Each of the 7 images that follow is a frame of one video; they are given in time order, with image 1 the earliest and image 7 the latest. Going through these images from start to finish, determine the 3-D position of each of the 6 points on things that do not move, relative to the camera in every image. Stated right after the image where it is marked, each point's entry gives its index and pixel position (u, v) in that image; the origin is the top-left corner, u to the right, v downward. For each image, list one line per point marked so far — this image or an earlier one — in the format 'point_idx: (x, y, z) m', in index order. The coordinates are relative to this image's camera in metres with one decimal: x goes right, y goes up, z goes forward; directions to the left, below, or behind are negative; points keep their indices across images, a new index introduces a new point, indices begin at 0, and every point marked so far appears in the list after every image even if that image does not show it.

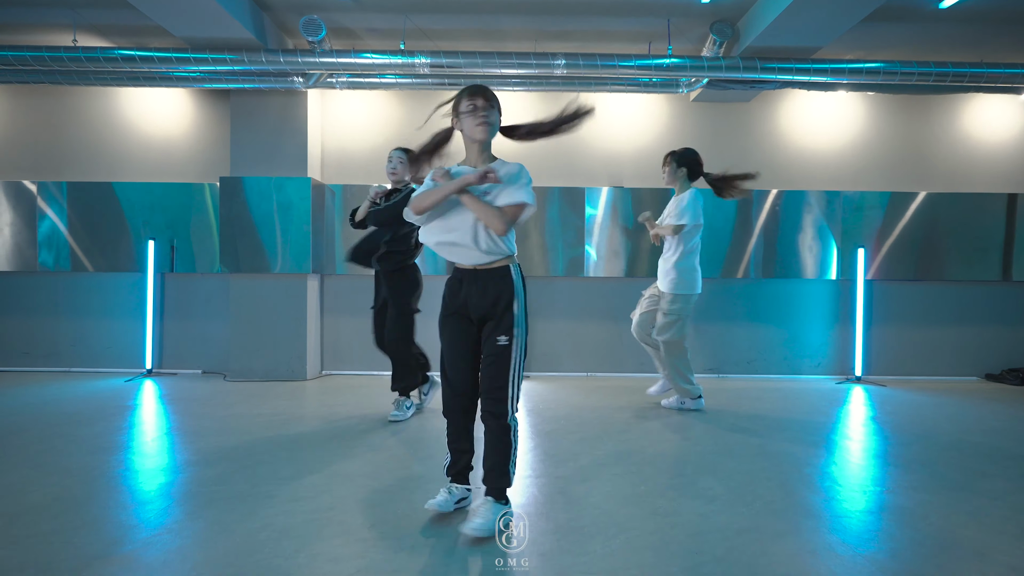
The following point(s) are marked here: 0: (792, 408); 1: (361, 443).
0: (+2.6, -1.1, +4.7) m
1: (-1.1, -1.1, +3.7) m
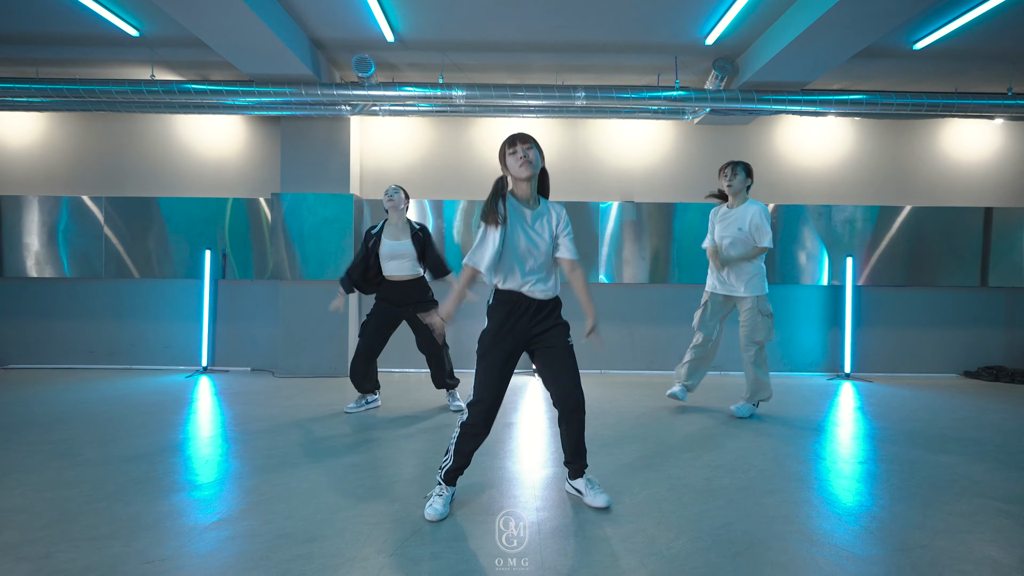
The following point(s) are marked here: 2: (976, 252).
0: (+2.9, -1.2, +5.2) m
1: (-0.9, -1.2, +4.3) m
2: (+5.7, +0.4, +6.1) m
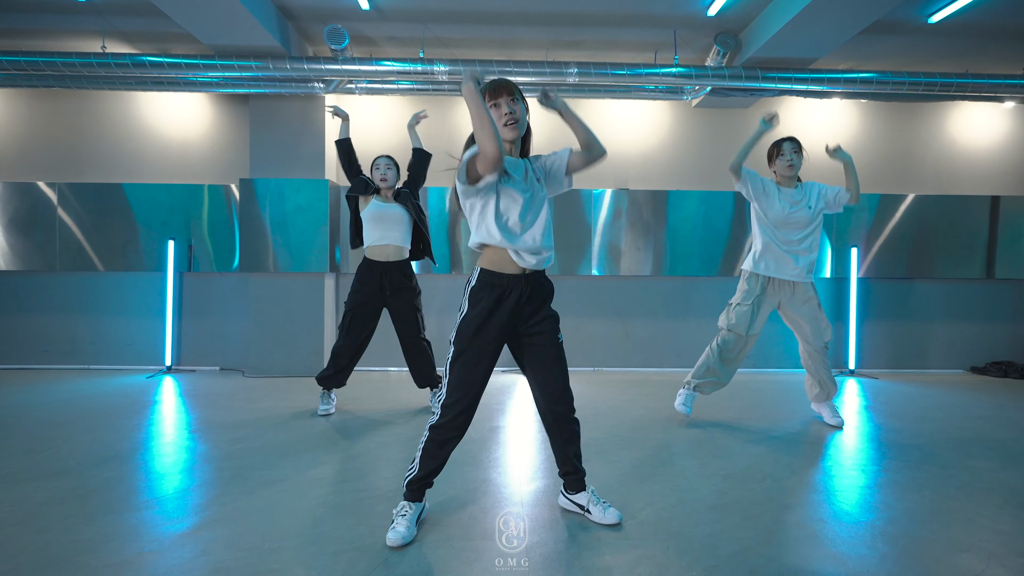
0: (+2.7, -1.1, +4.9) m
1: (-1.0, -1.1, +3.9) m
2: (+5.5, +0.5, +5.9) m
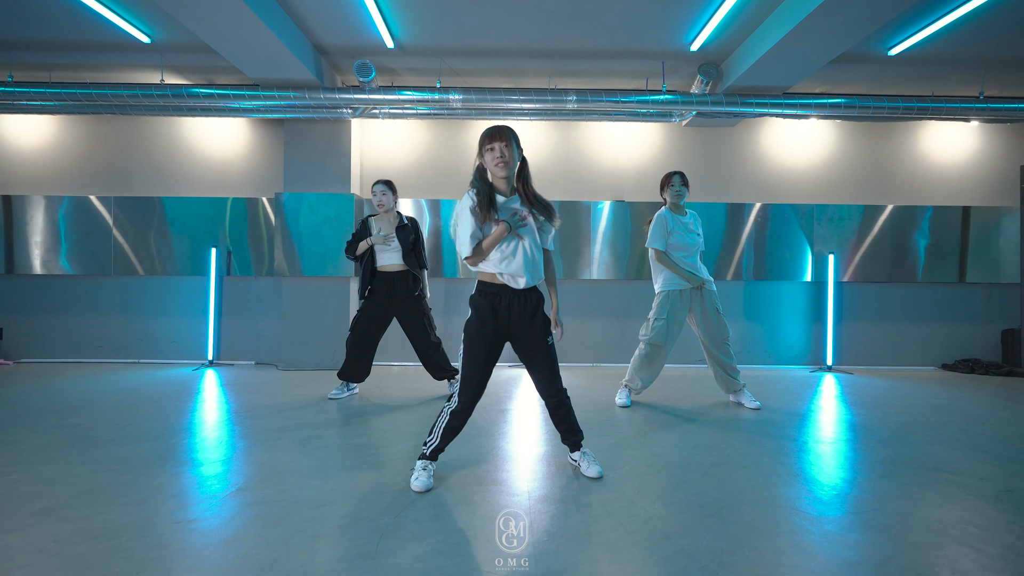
0: (+2.8, -1.1, +5.5) m
1: (-0.9, -1.1, +4.5) m
2: (+5.6, +0.5, +6.4) m
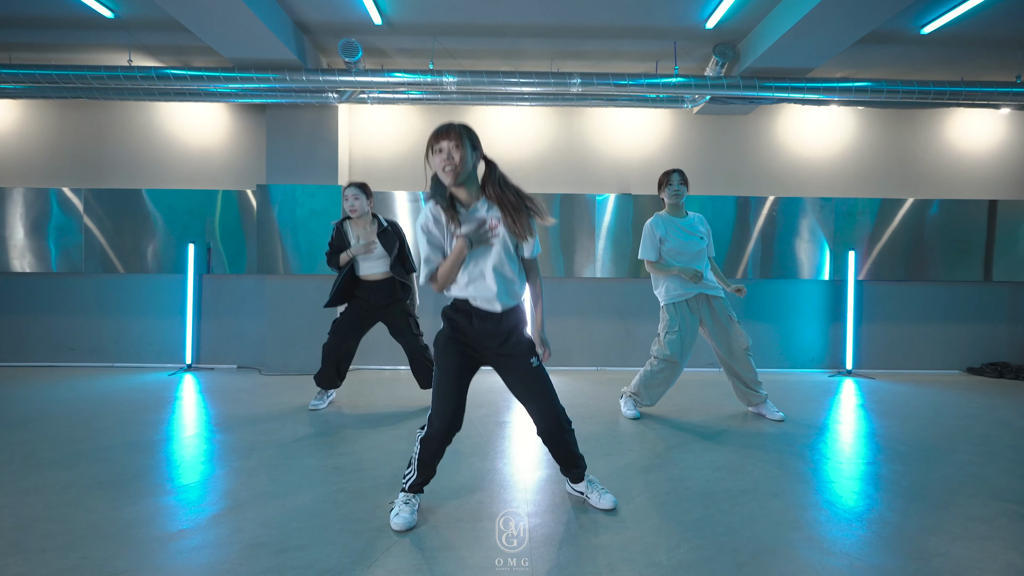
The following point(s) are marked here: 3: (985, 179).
0: (+2.8, -1.1, +5.1) m
1: (-0.9, -1.1, +4.1) m
2: (+5.6, +0.5, +6.0) m
3: (+5.8, +1.3, +6.2) m
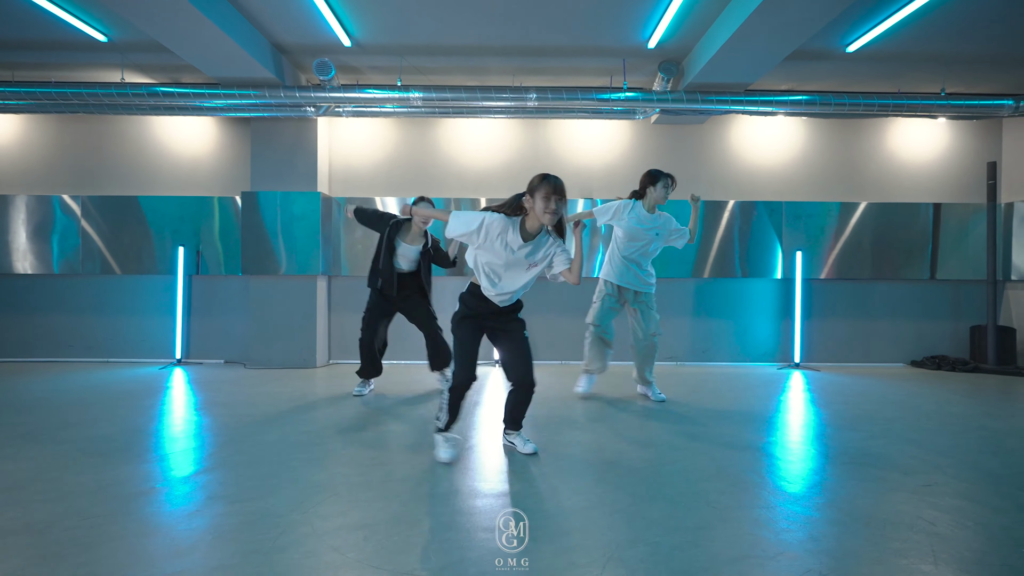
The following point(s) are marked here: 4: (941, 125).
0: (+2.4, -1.1, +5.5) m
1: (-1.3, -1.1, +4.5) m
2: (+5.2, +0.5, +6.4) m
3: (+5.4, +1.4, +6.6) m
4: (+5.5, +2.1, +6.5) m
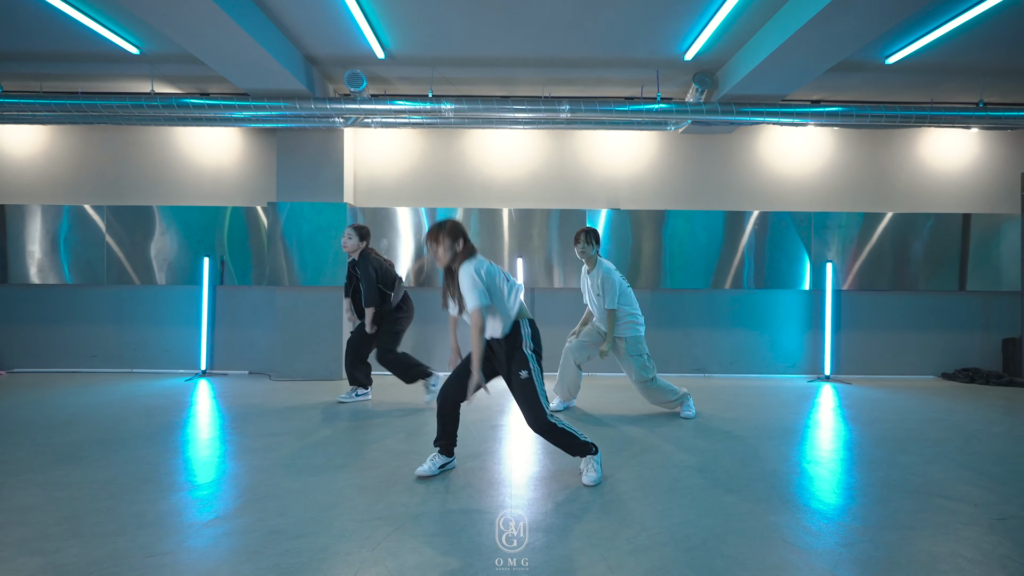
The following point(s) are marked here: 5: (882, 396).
0: (+2.7, -1.2, +5.4) m
1: (-1.0, -1.2, +4.4) m
2: (+5.5, +0.4, +6.3) m
3: (+5.8, +1.2, +6.5) m
4: (+5.9, +2.0, +6.4) m
5: (+4.2, -1.2, +5.7) m
